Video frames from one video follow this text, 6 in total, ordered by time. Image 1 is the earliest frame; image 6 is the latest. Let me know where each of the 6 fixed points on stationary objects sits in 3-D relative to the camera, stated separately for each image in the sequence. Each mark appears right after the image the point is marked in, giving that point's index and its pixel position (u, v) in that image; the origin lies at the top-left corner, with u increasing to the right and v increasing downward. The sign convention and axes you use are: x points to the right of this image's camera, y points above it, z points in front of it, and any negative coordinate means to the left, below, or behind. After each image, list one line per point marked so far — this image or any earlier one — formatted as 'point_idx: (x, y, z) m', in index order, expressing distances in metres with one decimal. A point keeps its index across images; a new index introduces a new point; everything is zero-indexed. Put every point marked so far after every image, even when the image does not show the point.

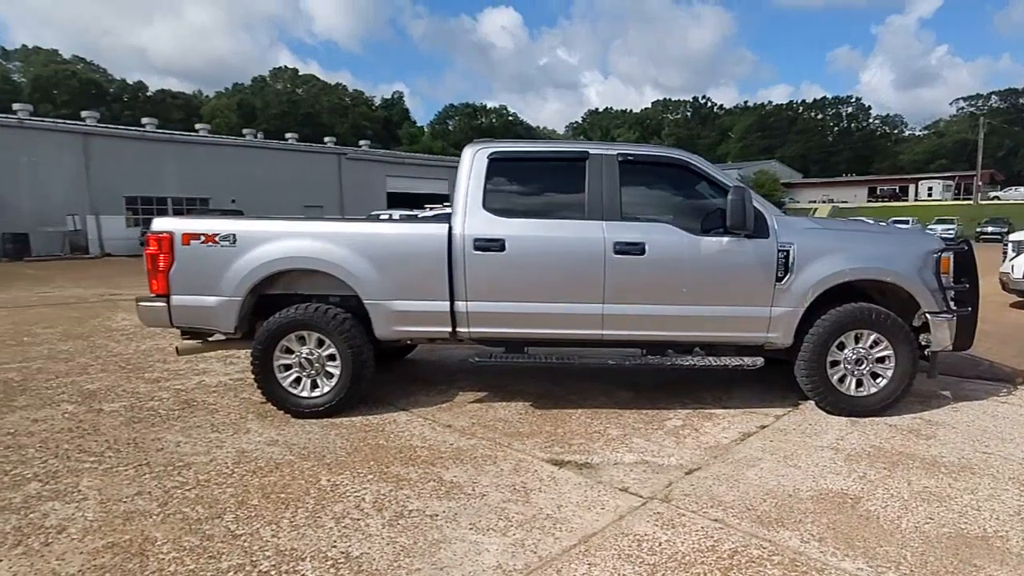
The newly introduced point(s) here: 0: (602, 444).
0: (+0.6, -1.0, +4.0) m
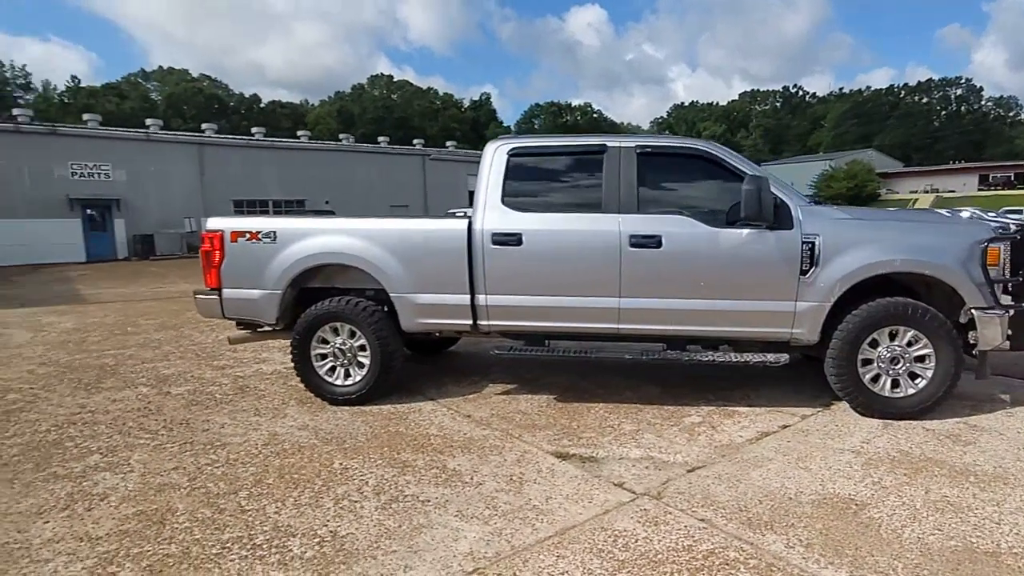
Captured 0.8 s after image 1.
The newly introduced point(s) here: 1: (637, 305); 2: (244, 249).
0: (+0.6, -0.9, +3.9) m
1: (+0.8, -0.1, +4.2) m
2: (-2.1, +0.3, +4.9) m
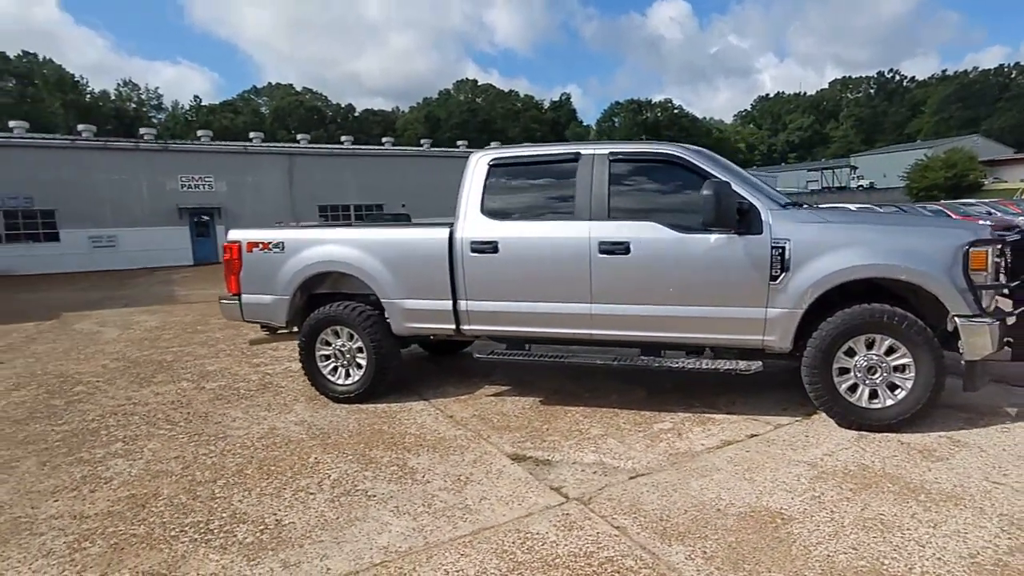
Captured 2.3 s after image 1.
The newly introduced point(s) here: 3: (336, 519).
0: (+0.4, -1.0, +4.0) m
1: (+0.7, -0.2, +4.2) m
2: (-2.1, +0.2, +5.3) m
3: (-0.9, -1.2, +3.1) m
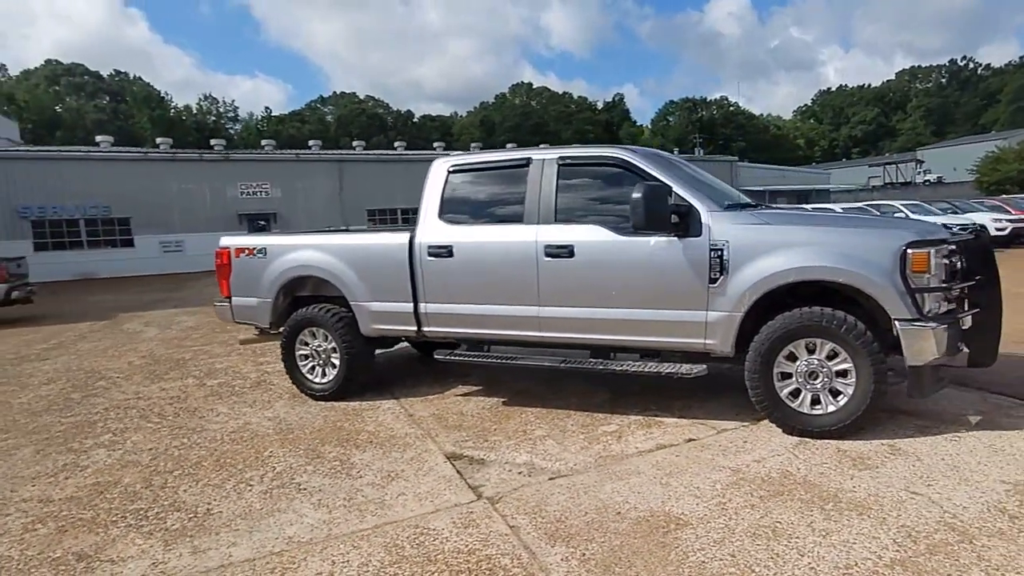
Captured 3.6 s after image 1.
0: (0.0, -1.0, +4.0) m
1: (+0.3, -0.2, +4.3) m
2: (-2.4, +0.2, +5.6) m
3: (-1.3, -1.2, +3.3) m
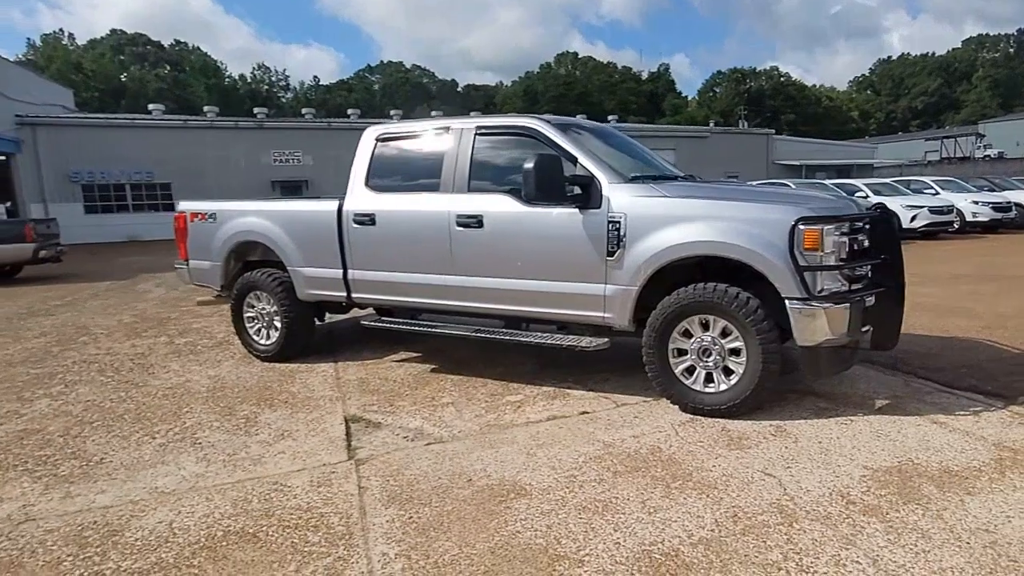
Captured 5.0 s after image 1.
0: (-0.6, -0.8, +4.1) m
1: (-0.3, 0.0, +4.2) m
2: (-2.9, +0.6, +5.7) m
3: (-2.0, -0.9, +3.4) m
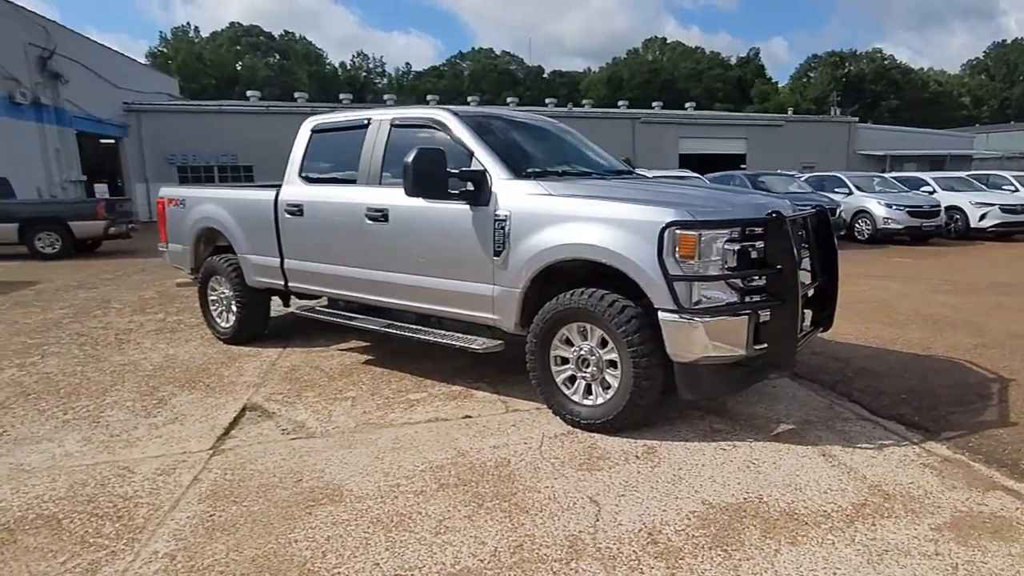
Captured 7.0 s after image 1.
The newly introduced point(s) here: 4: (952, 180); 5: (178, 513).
0: (-1.2, -0.7, +4.0) m
1: (-0.9, +0.1, +4.2) m
2: (-3.2, +0.7, +5.9) m
3: (-2.7, -0.9, +3.6) m
4: (+9.3, +2.3, +13.3) m
5: (-1.4, -0.9, +2.7) m
